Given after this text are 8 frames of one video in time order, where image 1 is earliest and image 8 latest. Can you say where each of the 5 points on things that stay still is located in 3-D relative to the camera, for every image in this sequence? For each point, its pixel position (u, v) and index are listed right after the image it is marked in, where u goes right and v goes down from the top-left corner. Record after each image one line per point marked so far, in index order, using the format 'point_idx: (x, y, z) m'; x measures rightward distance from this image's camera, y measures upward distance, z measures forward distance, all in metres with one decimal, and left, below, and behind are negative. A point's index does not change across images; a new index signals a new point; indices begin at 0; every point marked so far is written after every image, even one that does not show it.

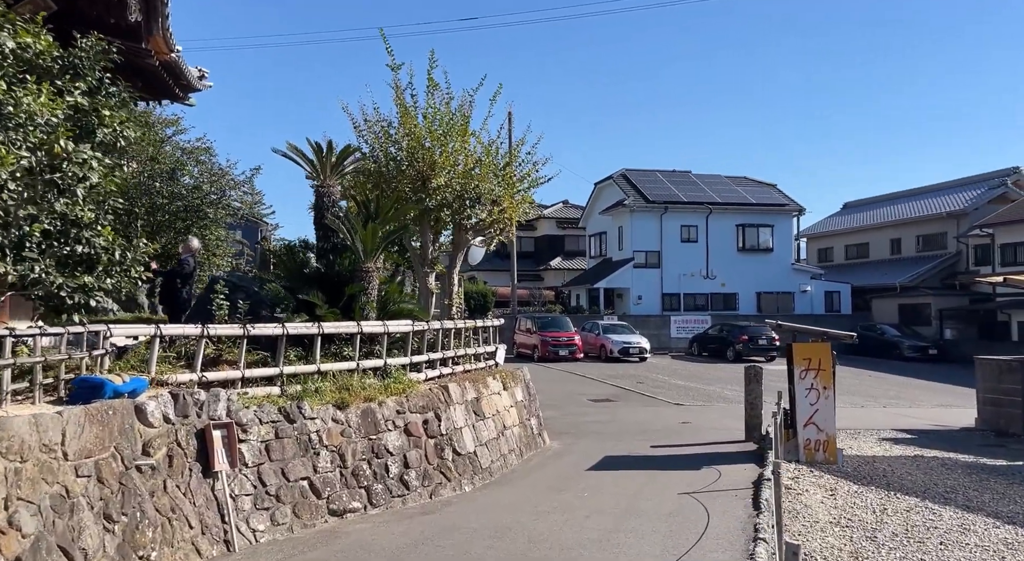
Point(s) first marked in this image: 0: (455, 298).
0: (-0.9, -0.2, +14.9) m
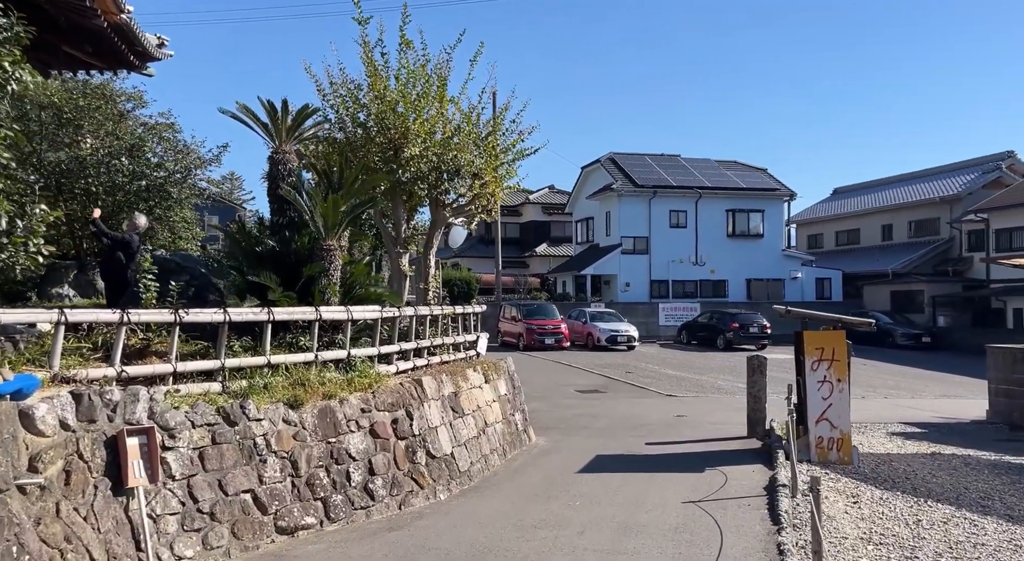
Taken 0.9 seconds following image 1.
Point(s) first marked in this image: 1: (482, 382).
0: (-1.2, 0.0, +13.7) m
1: (-0.4, -1.3, +12.3) m
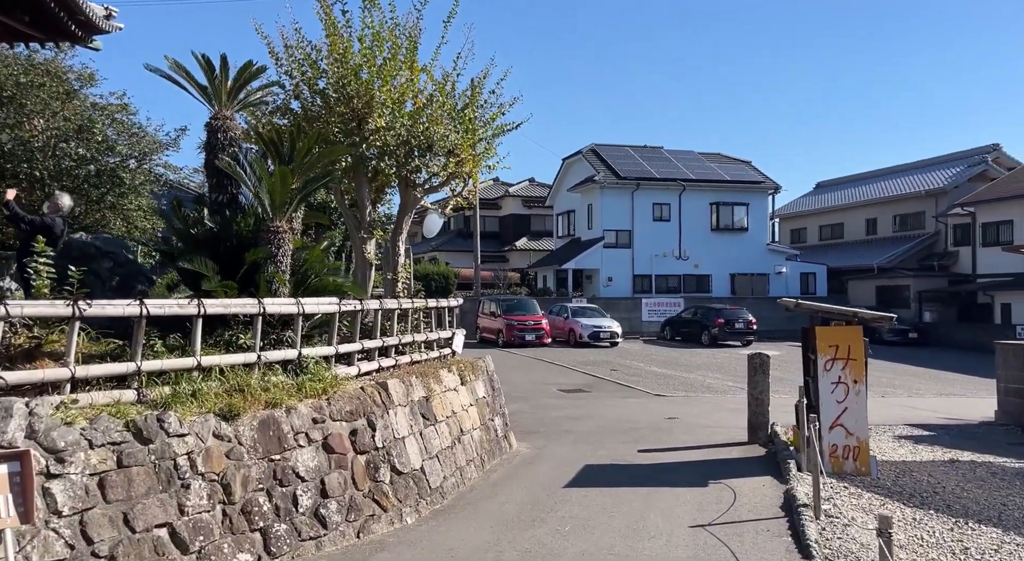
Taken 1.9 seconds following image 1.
0: (-1.5, +0.1, +12.3) m
1: (-0.6, -1.2, +11.0) m
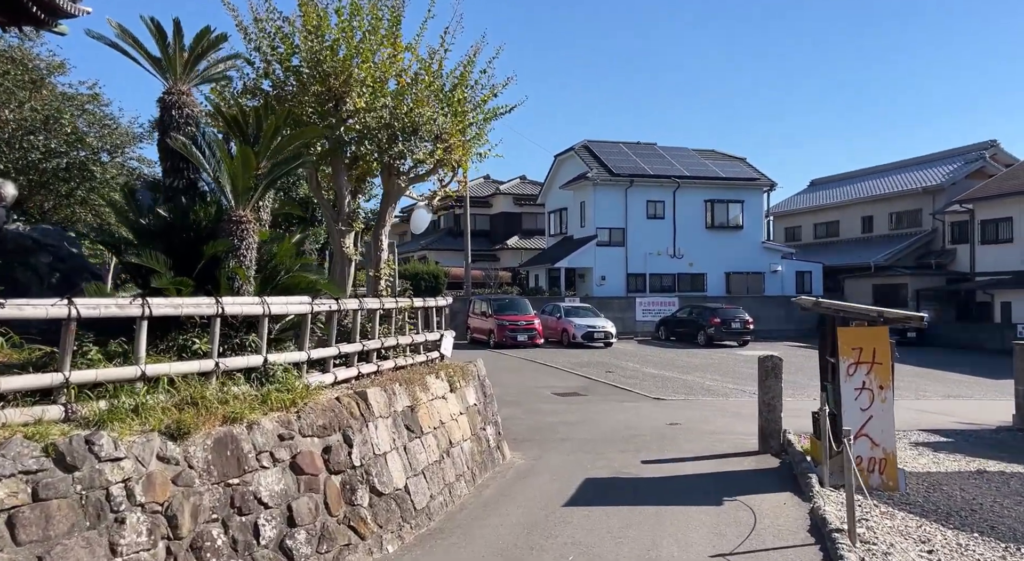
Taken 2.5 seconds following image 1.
0: (-1.6, +0.2, +11.4) m
1: (-0.7, -1.1, +10.1) m
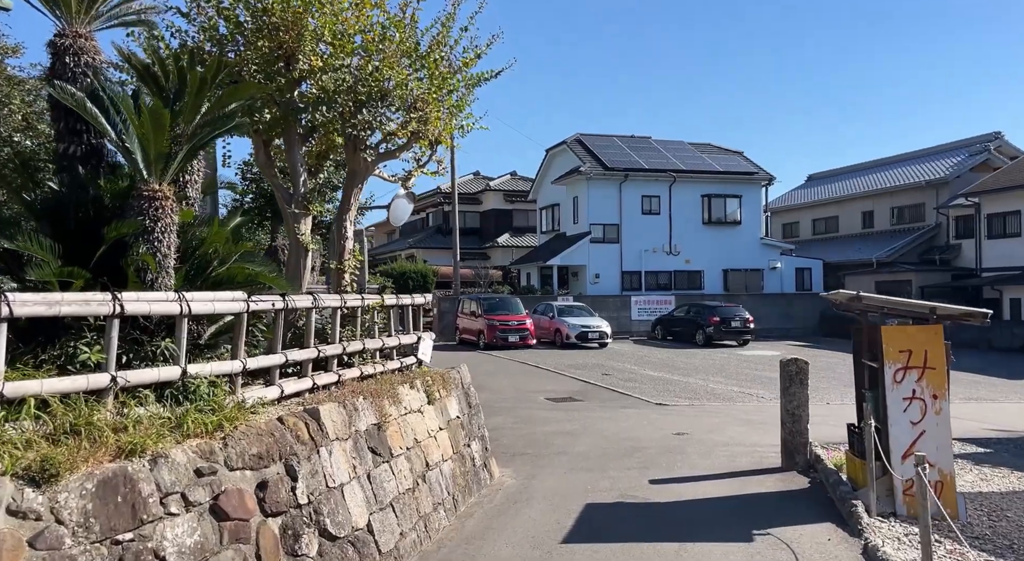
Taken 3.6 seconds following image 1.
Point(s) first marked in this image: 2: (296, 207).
0: (-1.7, +0.2, +9.9) m
1: (-0.8, -1.1, +8.6) m
2: (-2.4, +0.8, +11.0) m
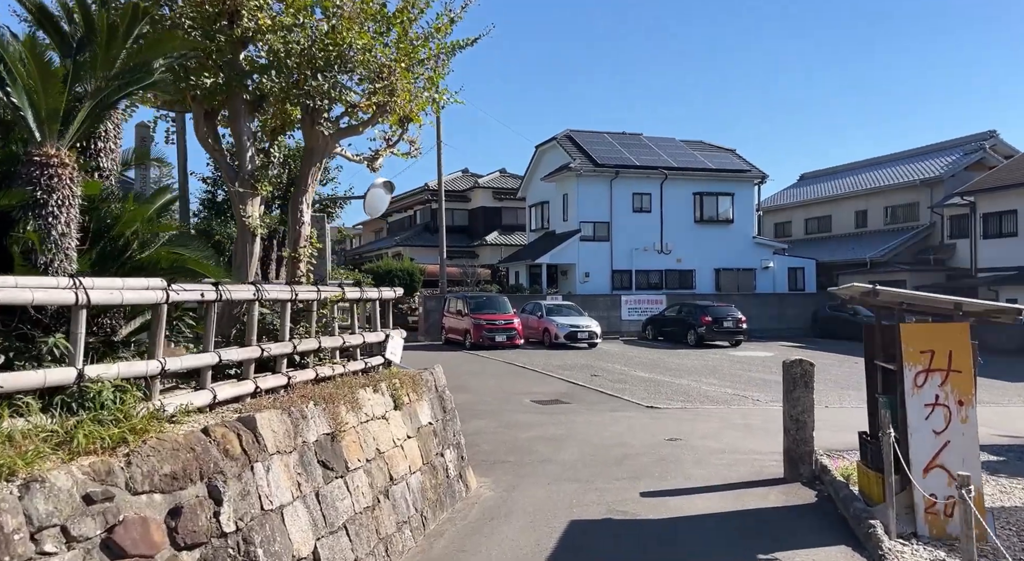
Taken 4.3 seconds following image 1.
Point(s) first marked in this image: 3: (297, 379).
0: (-1.9, +0.3, +9.0) m
1: (-1.0, -1.0, +7.7) m
2: (-2.6, +0.9, +10.1) m
3: (-1.5, -0.7, +6.7) m
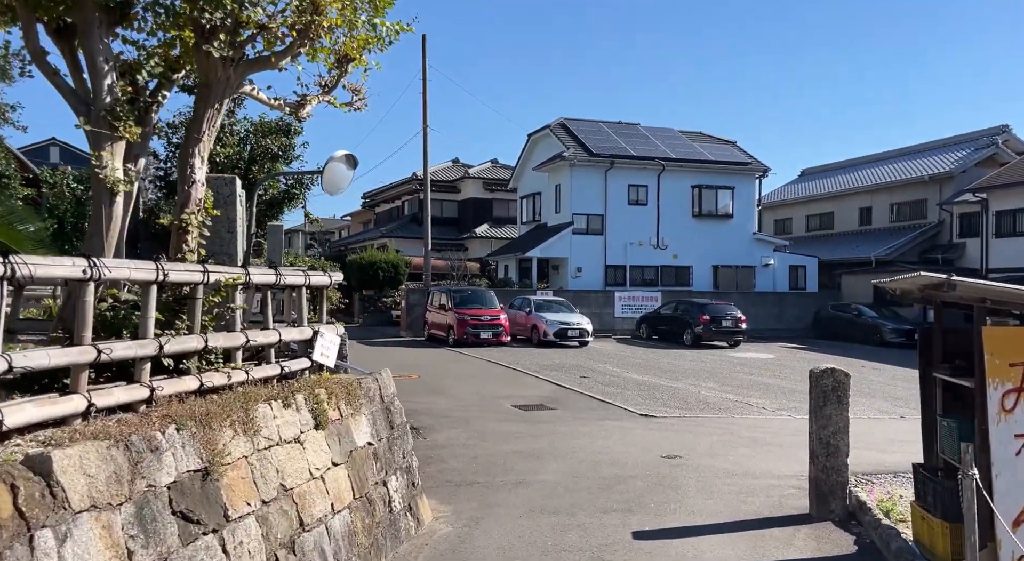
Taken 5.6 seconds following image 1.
0: (-2.2, +0.4, +7.1) m
1: (-1.3, -0.9, +5.8) m
2: (-2.9, +1.0, +8.2) m
3: (-1.8, -0.5, +4.8) m
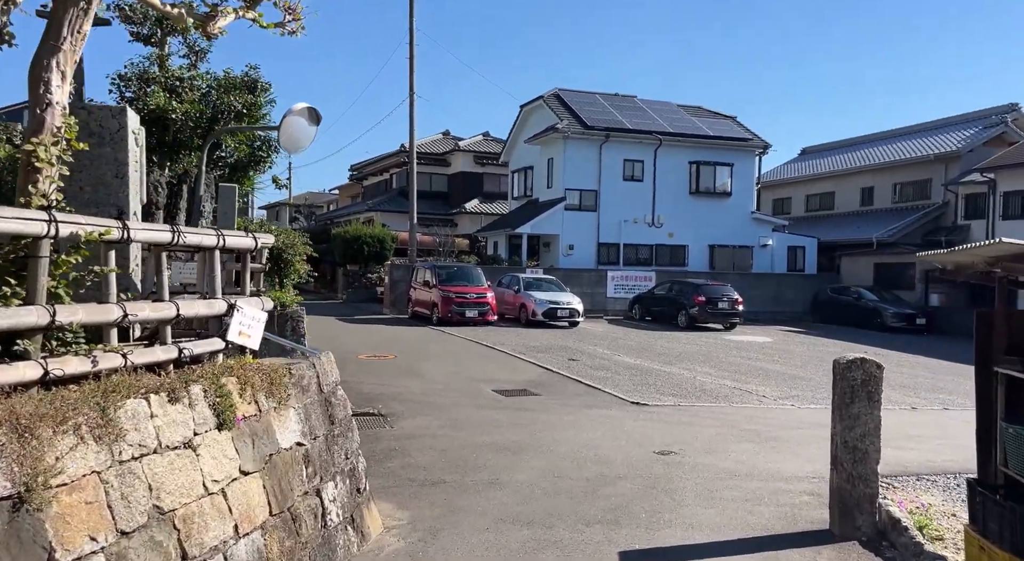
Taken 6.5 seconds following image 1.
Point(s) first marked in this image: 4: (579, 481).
0: (-2.4, +0.7, +5.8) m
1: (-1.5, -0.7, +4.5) m
2: (-3.1, +1.3, +6.8) m
3: (-2.0, -0.4, +3.5) m
4: (+0.6, -1.8, +8.5) m
